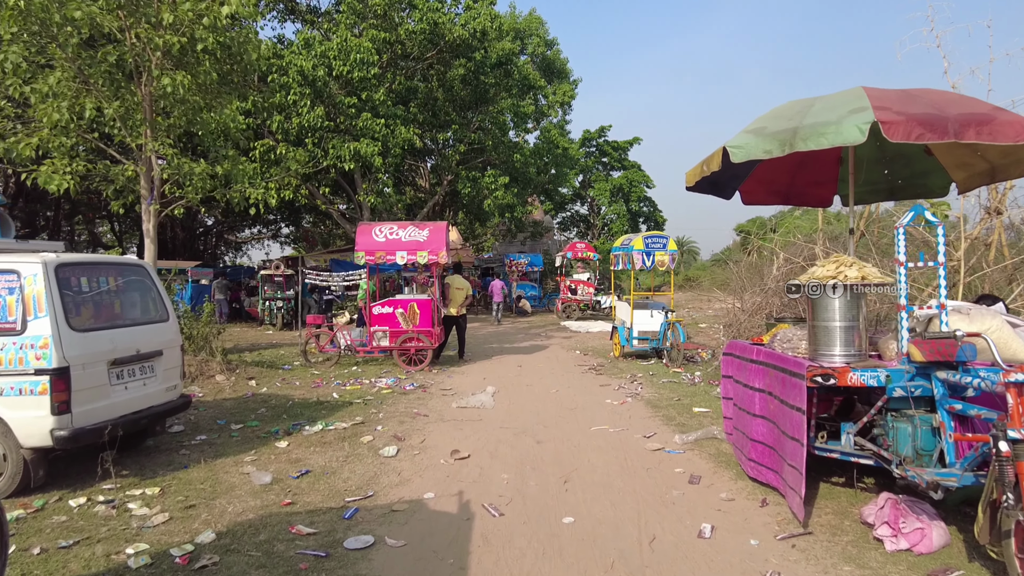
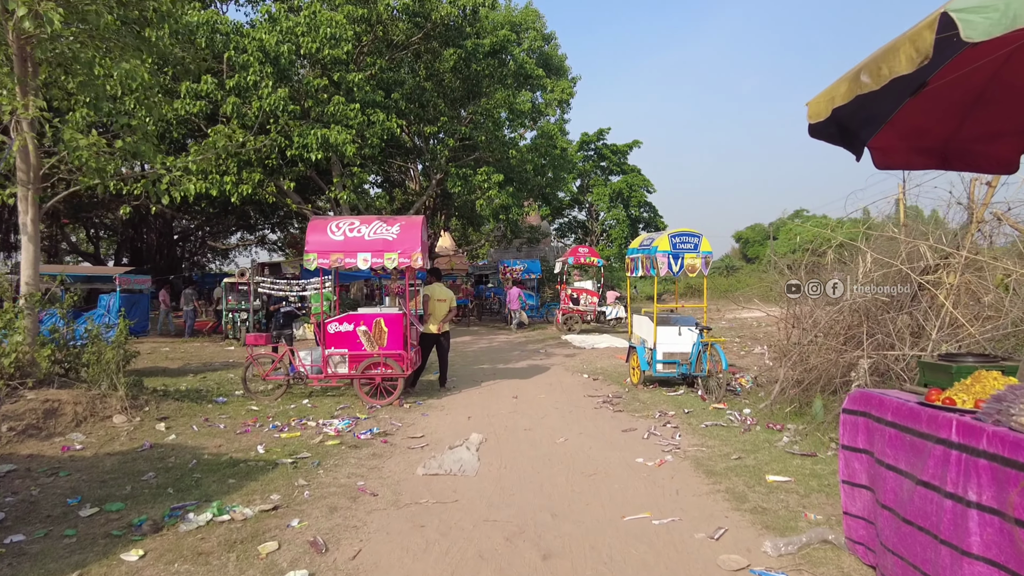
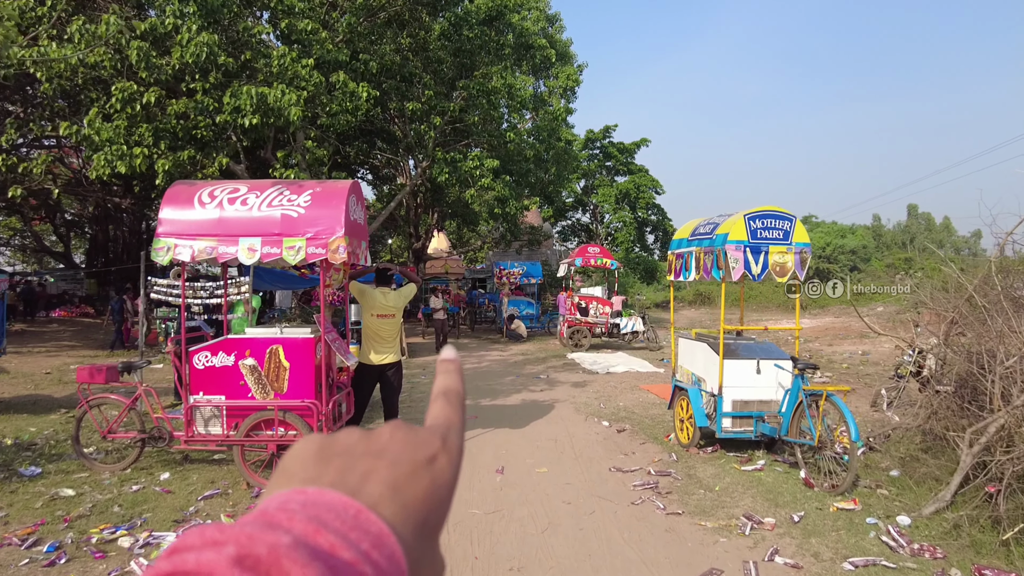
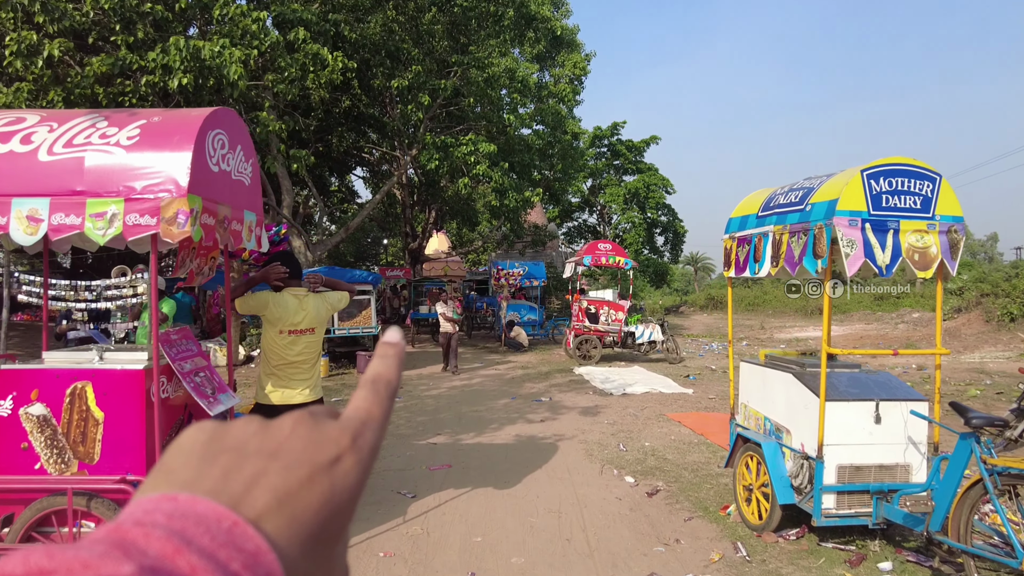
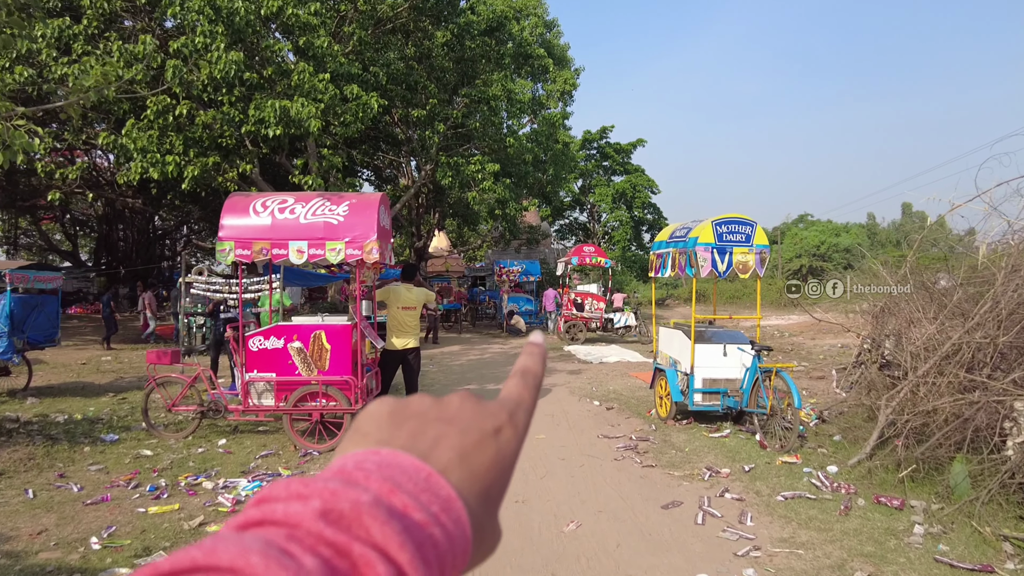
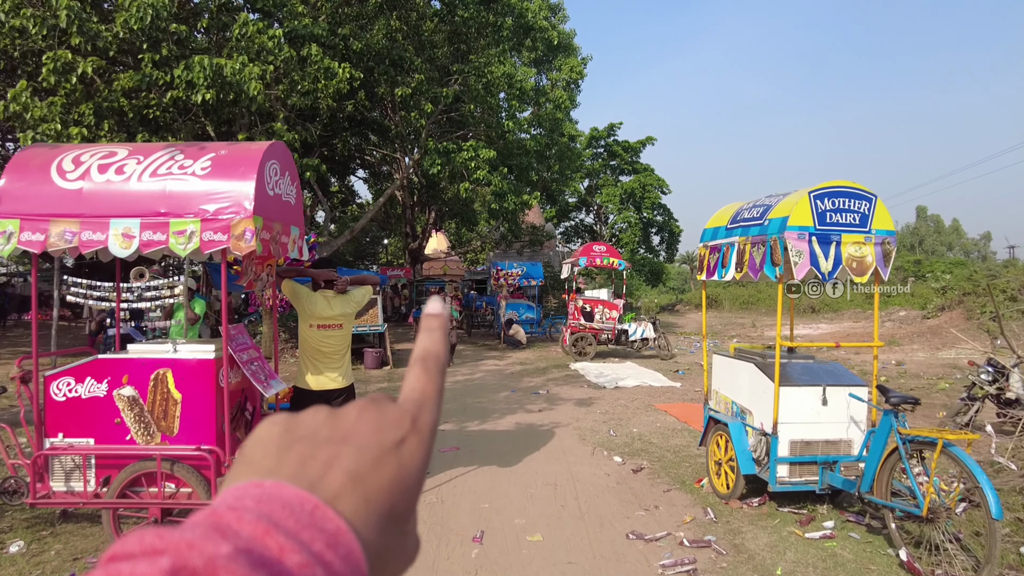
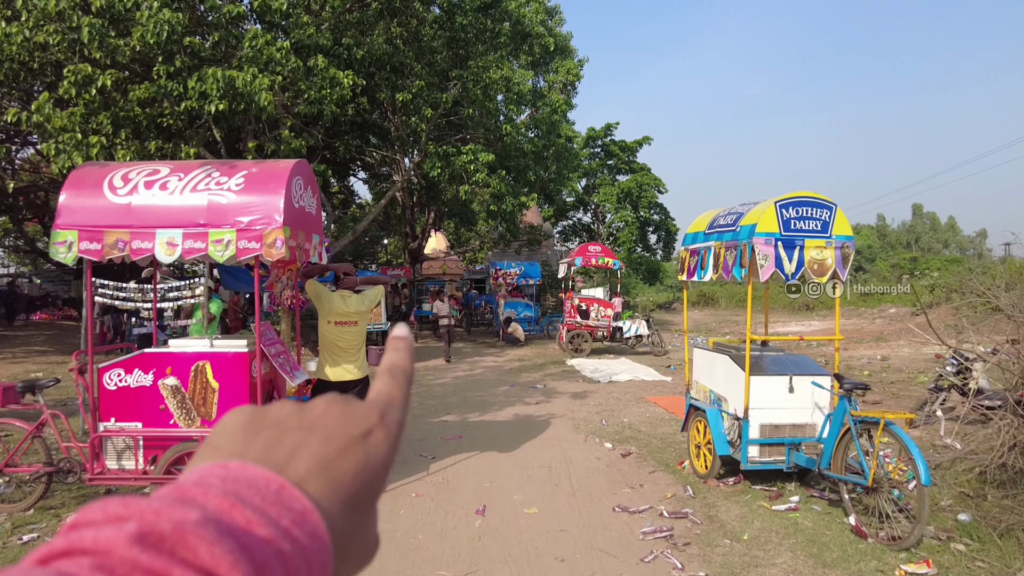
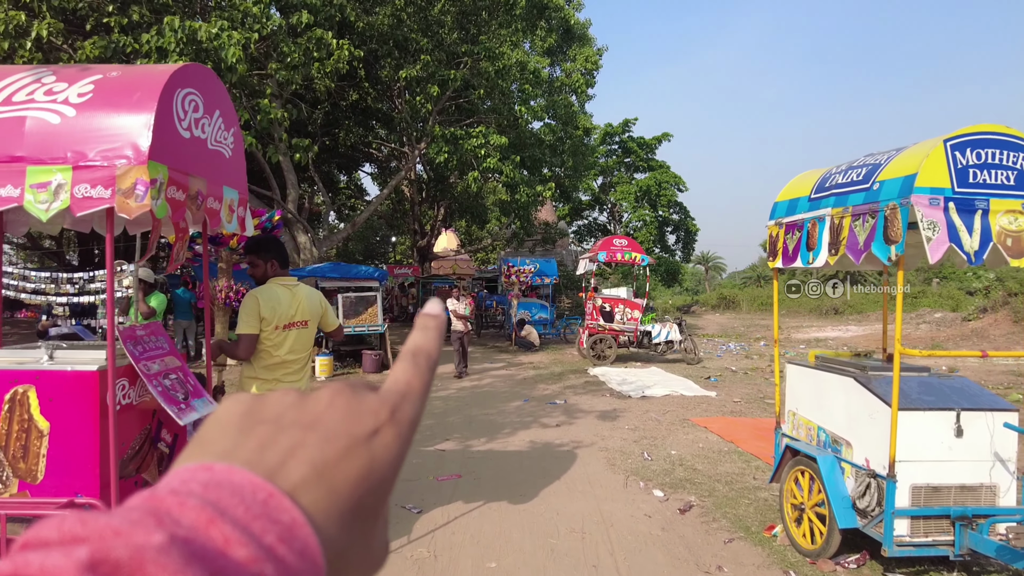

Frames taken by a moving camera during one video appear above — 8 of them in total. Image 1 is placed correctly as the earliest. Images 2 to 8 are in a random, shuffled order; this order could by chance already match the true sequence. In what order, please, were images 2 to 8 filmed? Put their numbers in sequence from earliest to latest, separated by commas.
2, 5, 3, 7, 6, 4, 8
